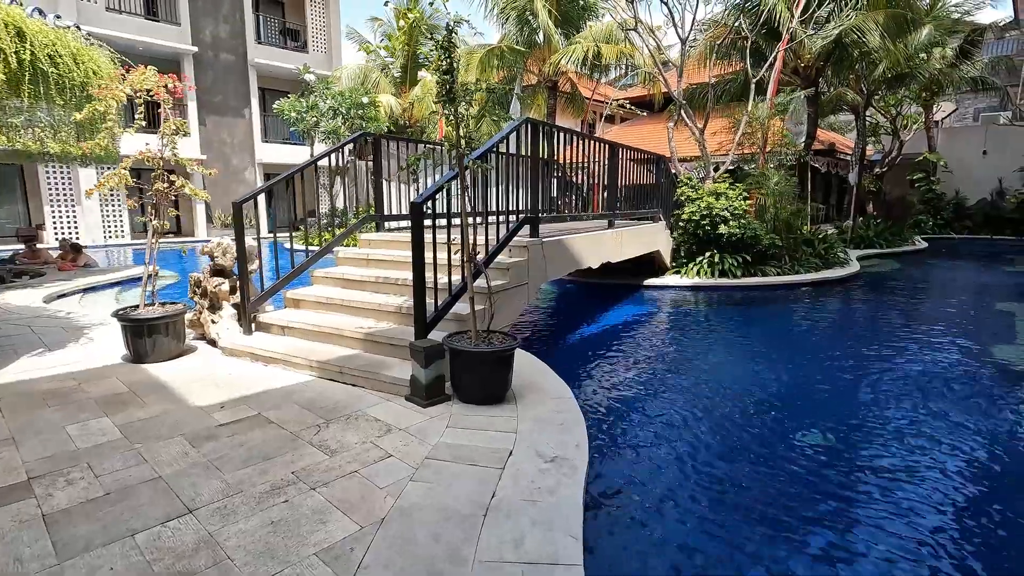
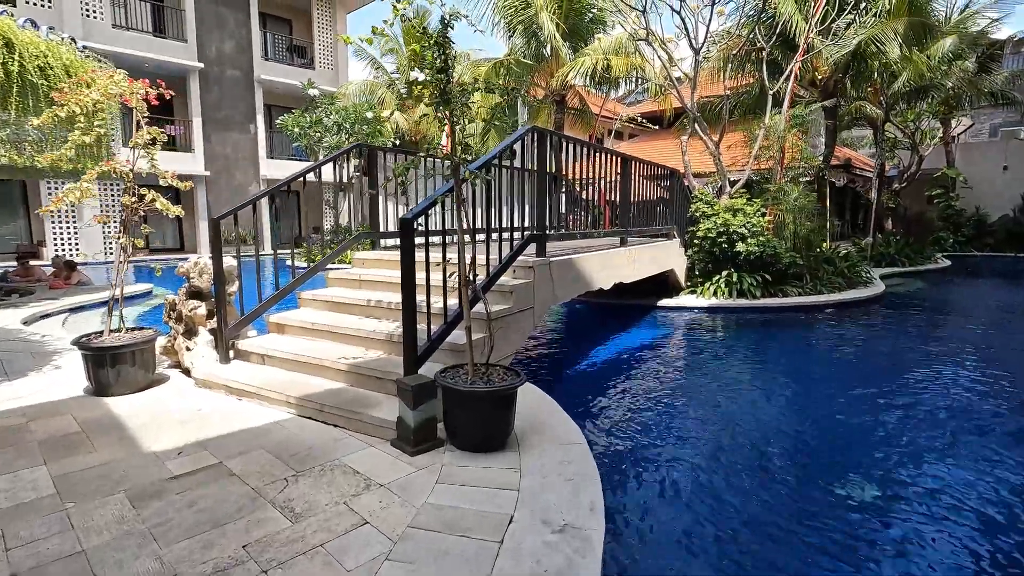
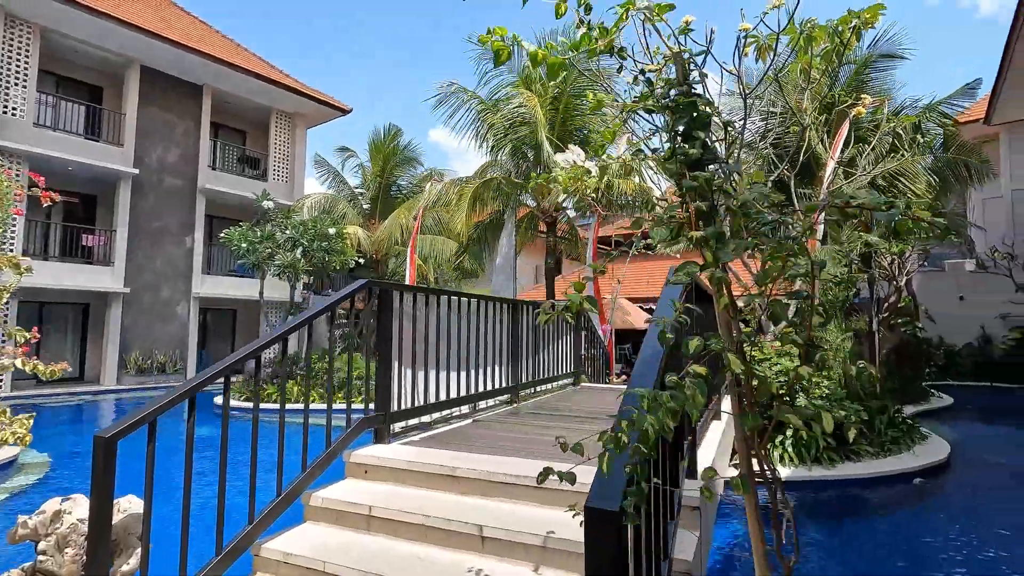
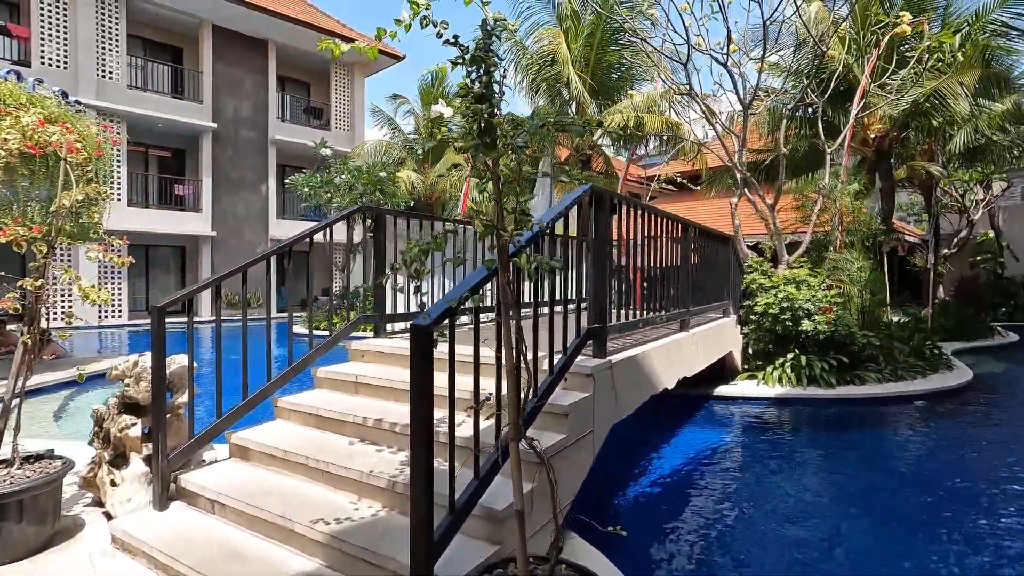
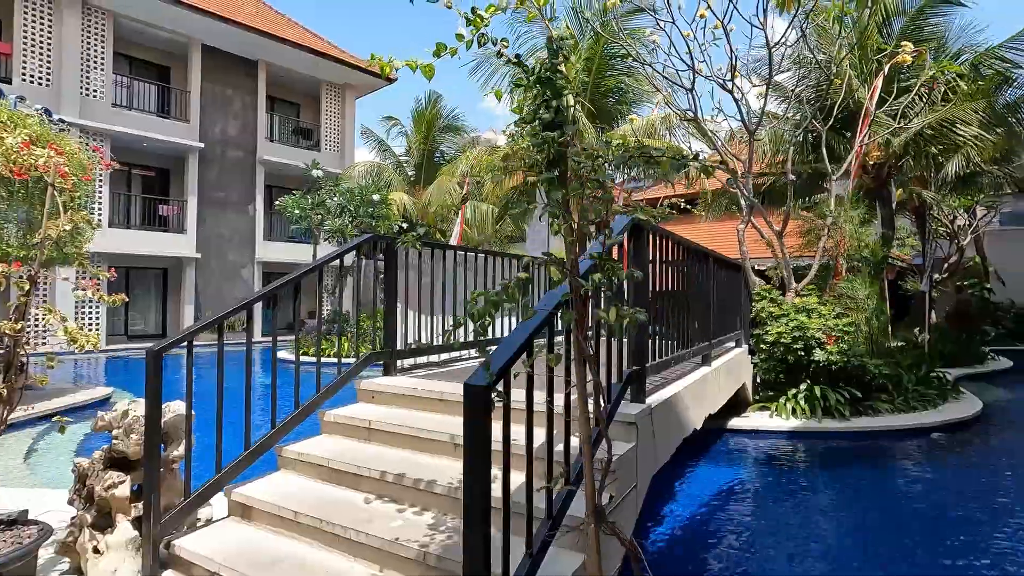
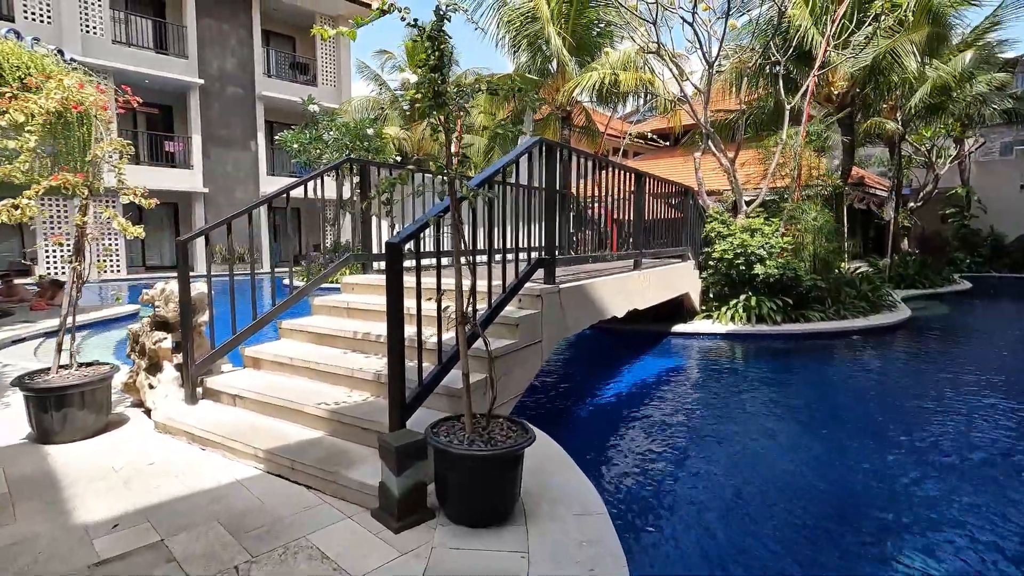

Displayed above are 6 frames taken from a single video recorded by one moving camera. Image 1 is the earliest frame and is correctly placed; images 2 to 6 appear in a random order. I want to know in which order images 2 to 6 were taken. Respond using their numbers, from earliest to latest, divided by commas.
2, 6, 4, 5, 3
